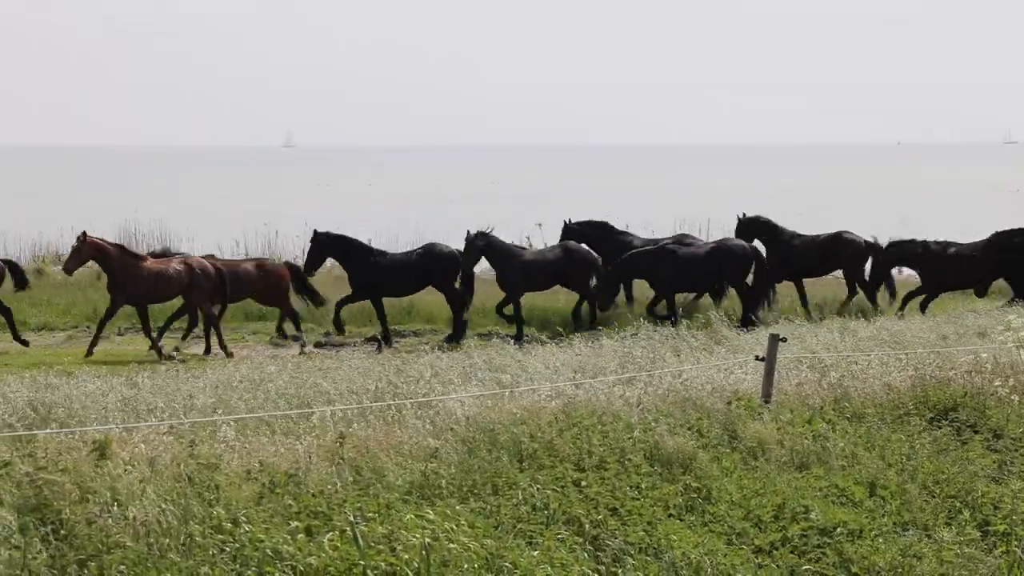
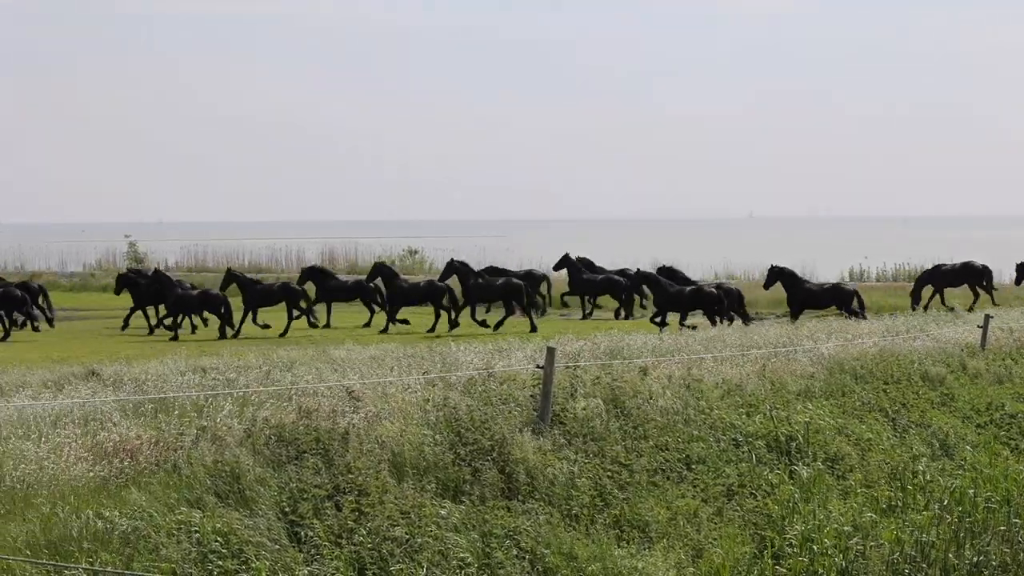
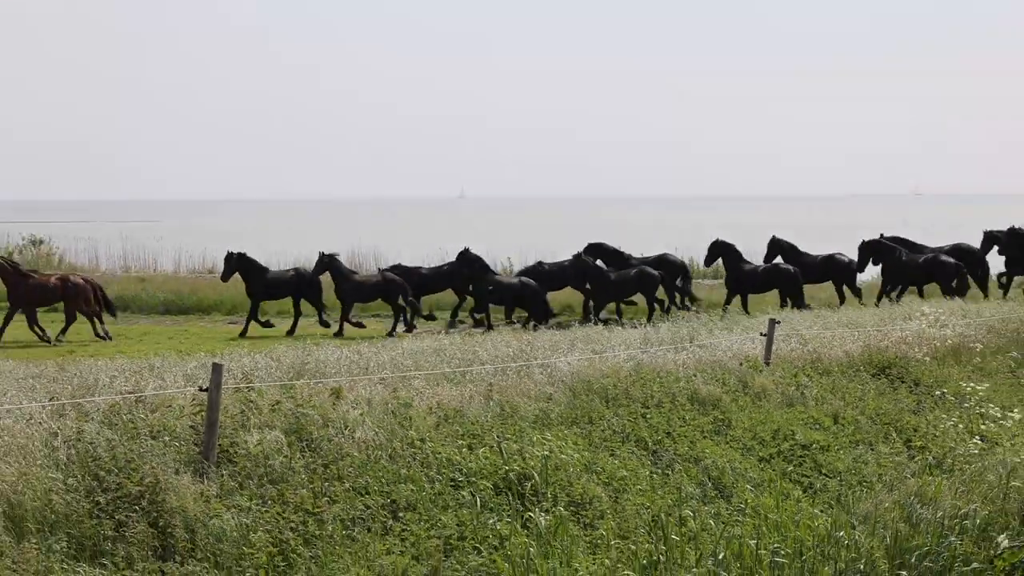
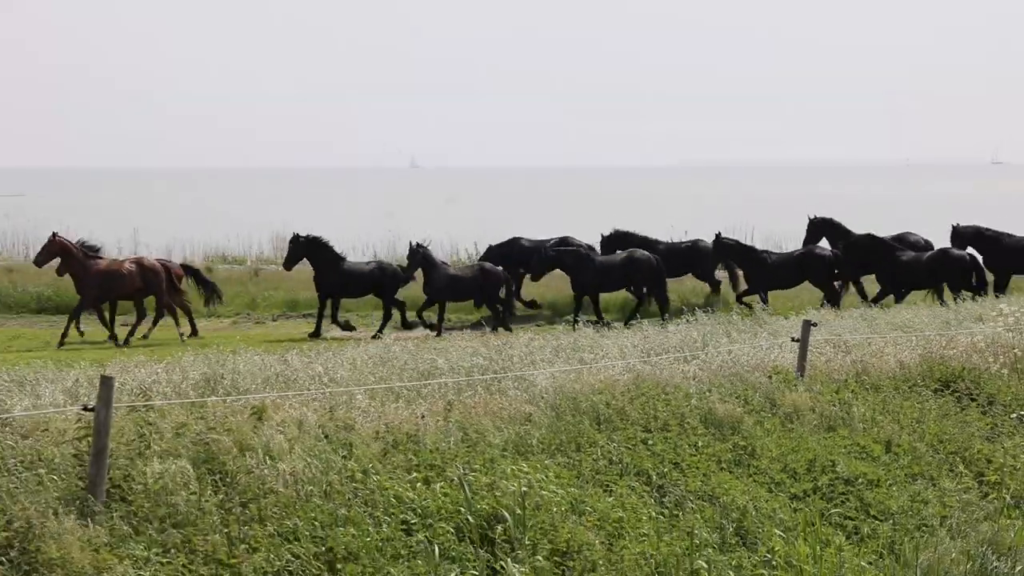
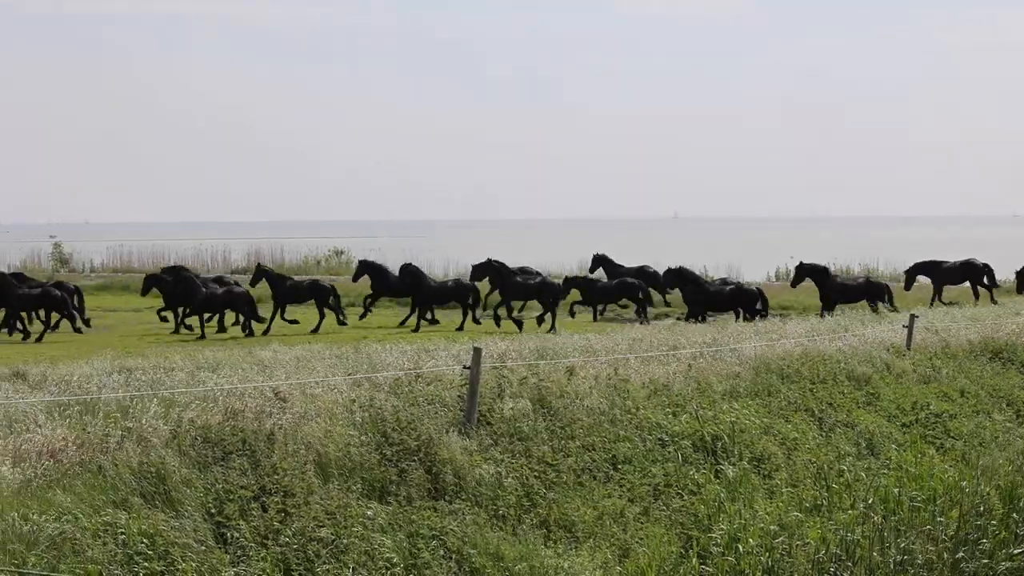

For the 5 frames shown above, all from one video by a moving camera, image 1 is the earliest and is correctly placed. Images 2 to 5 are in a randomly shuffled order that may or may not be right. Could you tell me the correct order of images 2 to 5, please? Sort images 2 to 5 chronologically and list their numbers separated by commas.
4, 3, 5, 2
